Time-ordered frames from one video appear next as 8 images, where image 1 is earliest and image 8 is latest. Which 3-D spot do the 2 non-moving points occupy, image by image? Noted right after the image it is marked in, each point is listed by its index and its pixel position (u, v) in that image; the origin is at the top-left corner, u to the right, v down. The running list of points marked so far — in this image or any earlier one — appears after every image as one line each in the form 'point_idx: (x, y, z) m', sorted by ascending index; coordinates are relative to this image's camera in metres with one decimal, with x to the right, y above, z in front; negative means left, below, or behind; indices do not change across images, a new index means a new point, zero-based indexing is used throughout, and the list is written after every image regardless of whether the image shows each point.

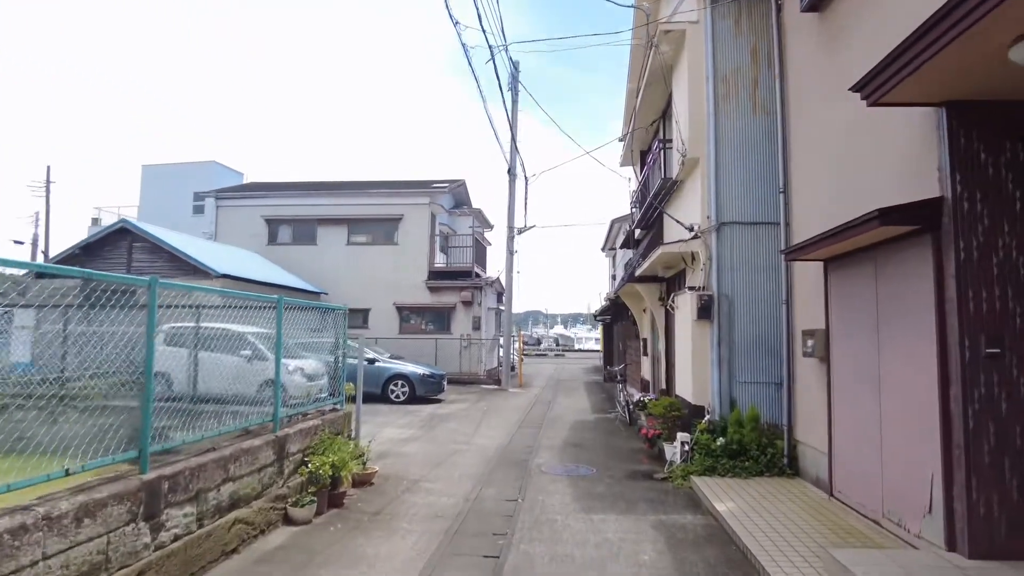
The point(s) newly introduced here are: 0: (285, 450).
0: (-1.9, -1.4, +5.3) m
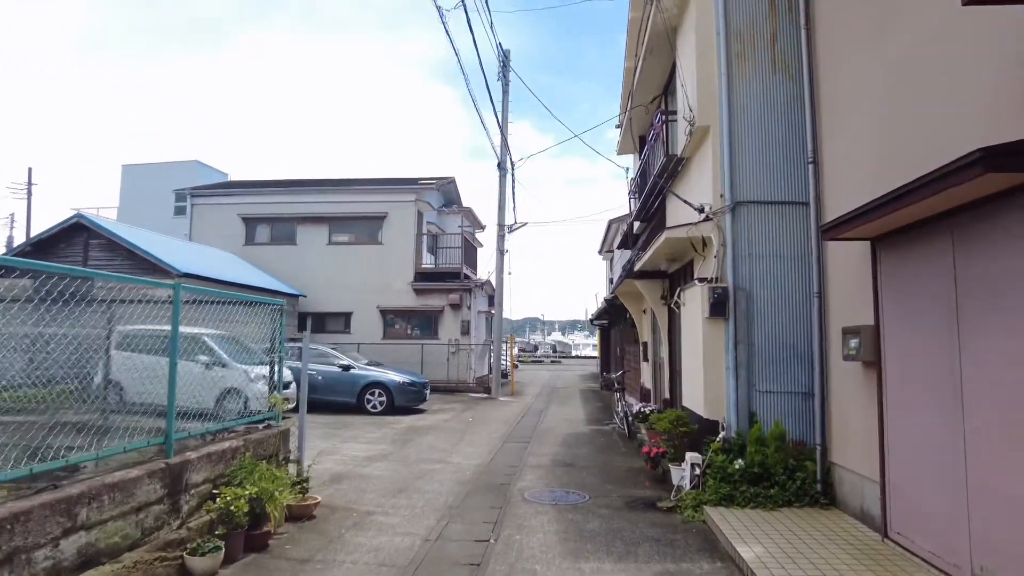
0: (-2.1, -1.2, +4.1) m
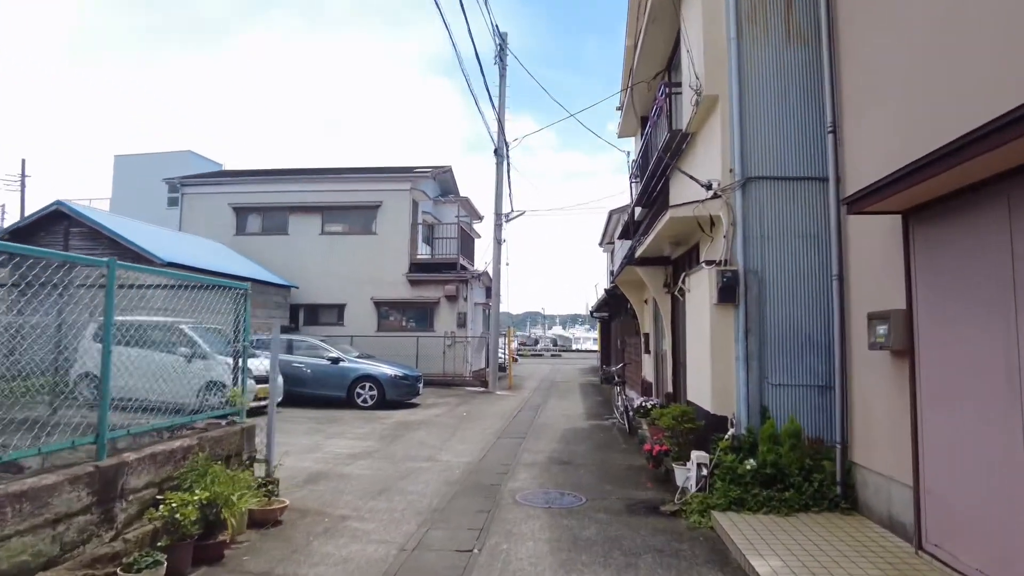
0: (-2.2, -1.1, +3.6) m
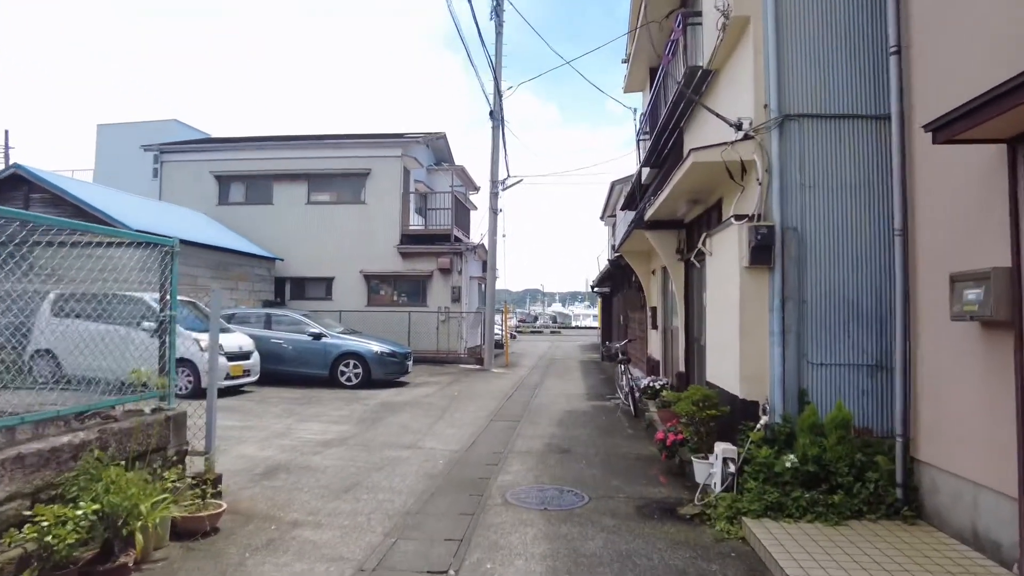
0: (-2.3, -0.9, +2.7) m
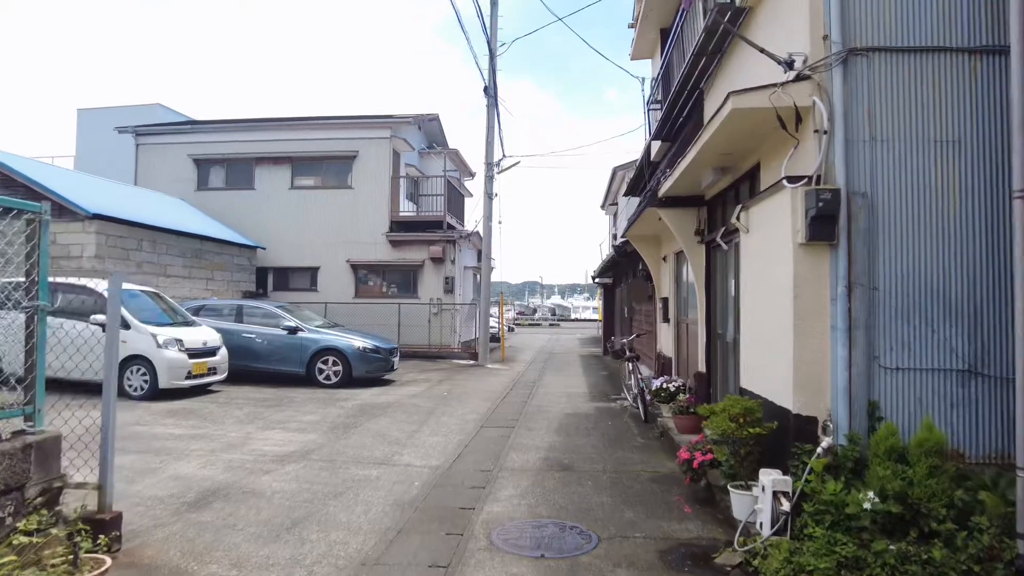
0: (-2.4, -0.8, +1.6) m
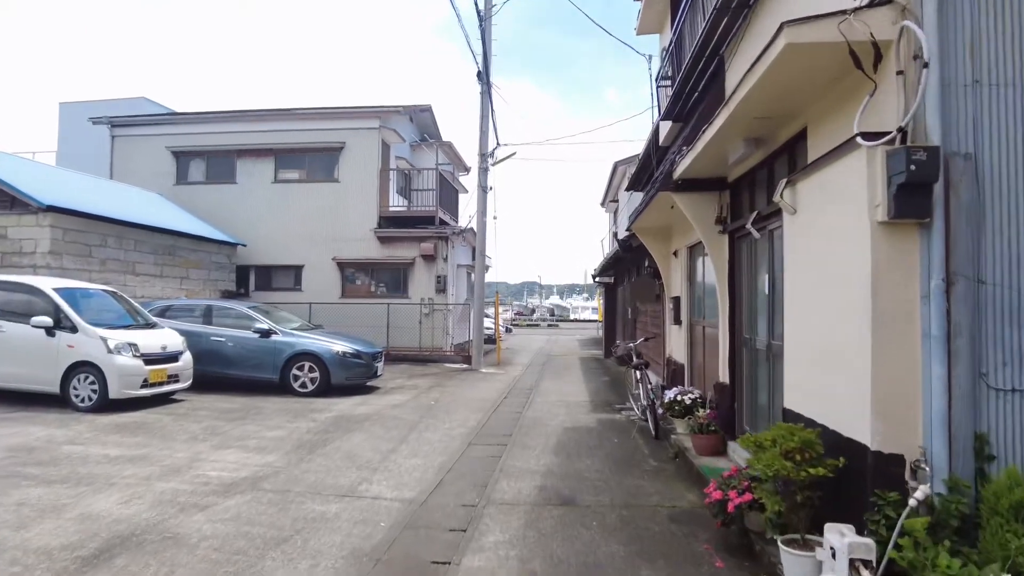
0: (-2.5, -0.8, +0.6) m
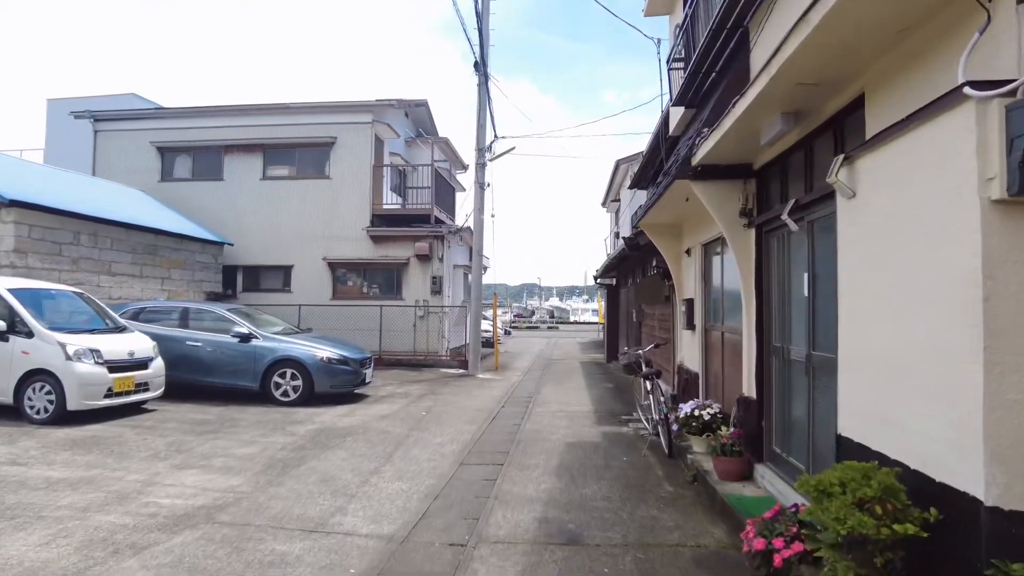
0: (-2.5, -0.8, -0.1) m
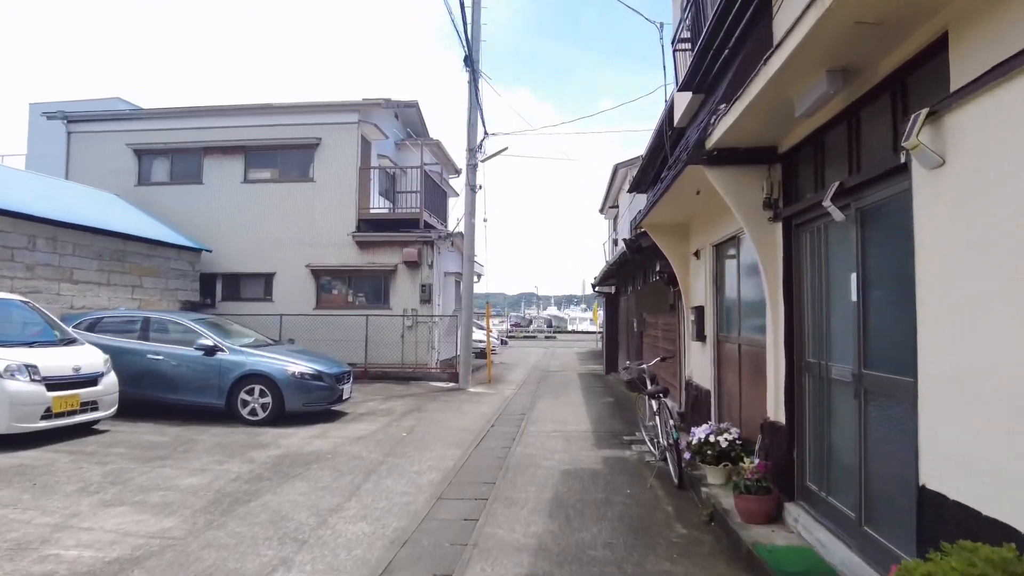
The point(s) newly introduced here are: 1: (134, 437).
0: (-2.6, -0.7, -0.9) m
1: (-4.4, -1.7, +7.4) m
